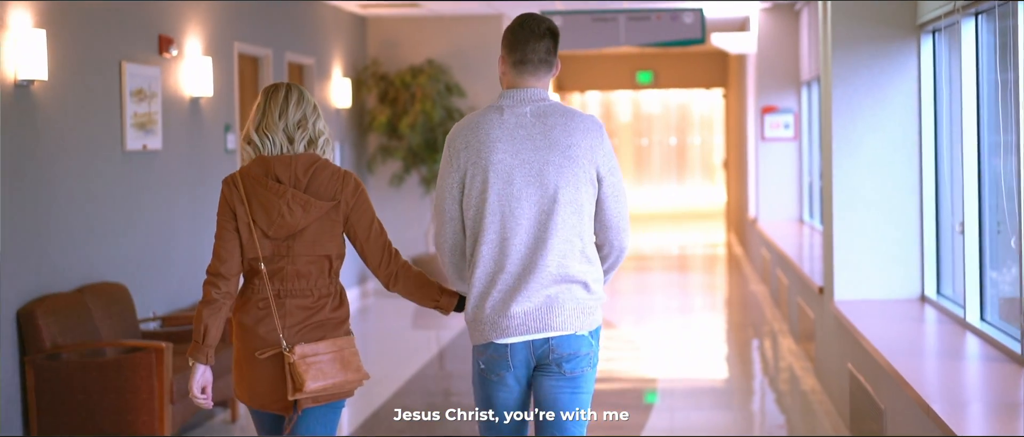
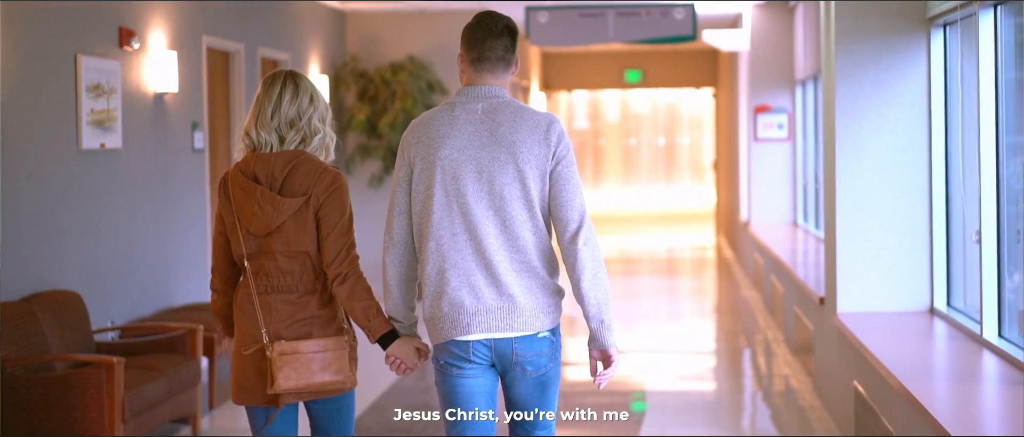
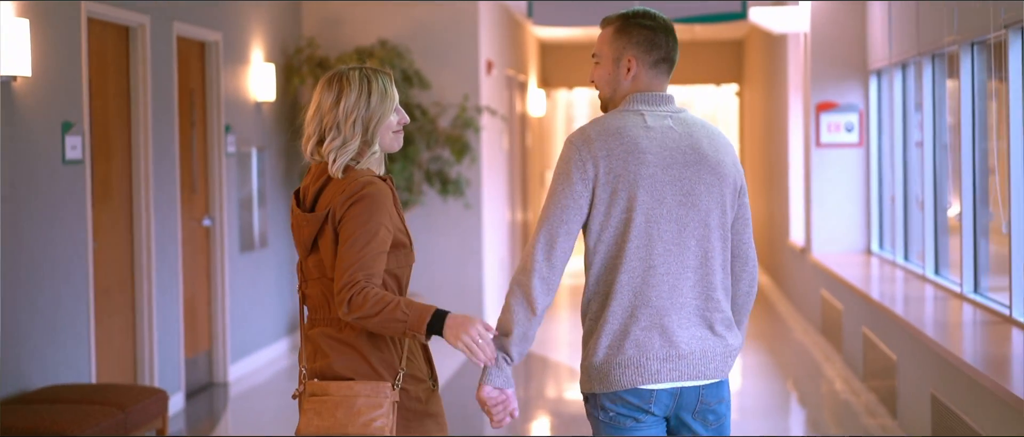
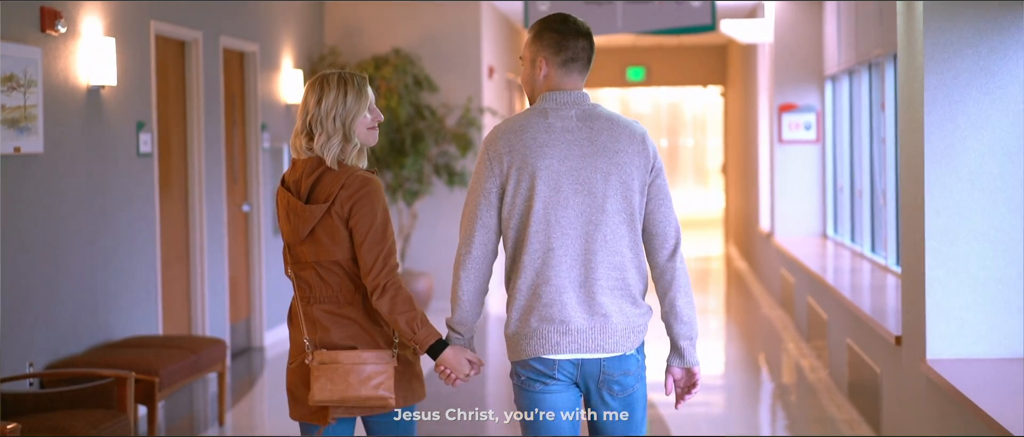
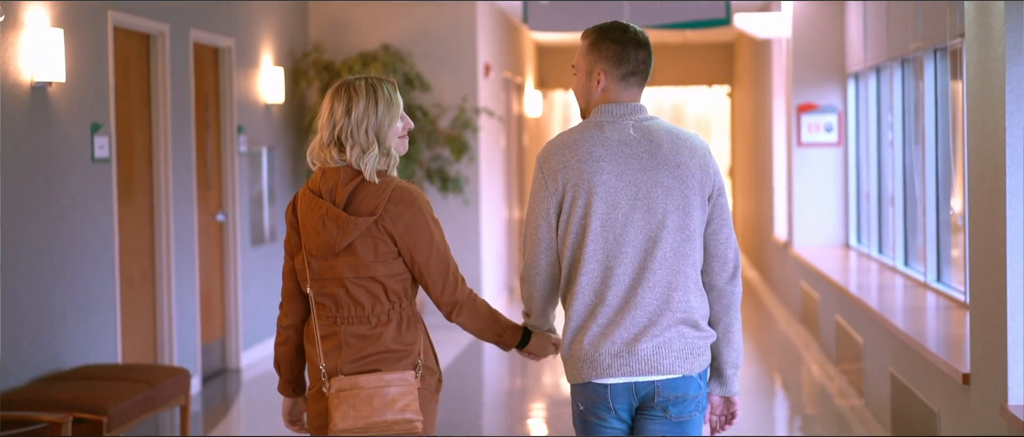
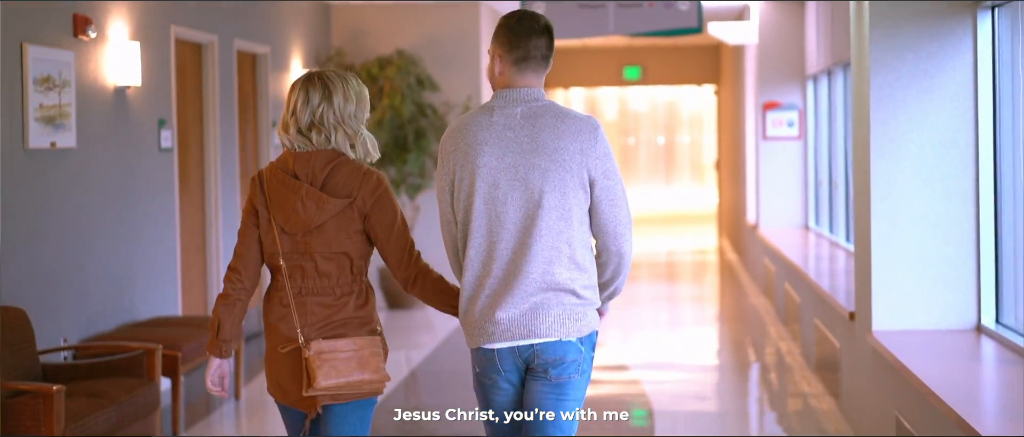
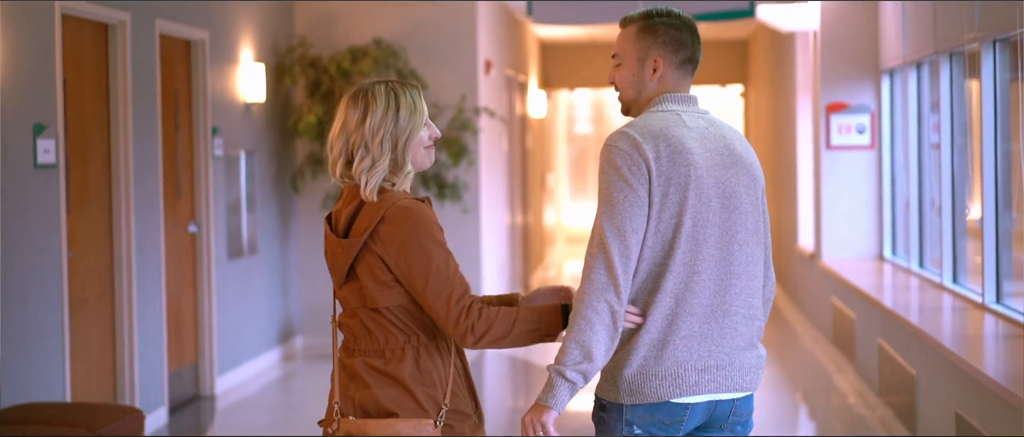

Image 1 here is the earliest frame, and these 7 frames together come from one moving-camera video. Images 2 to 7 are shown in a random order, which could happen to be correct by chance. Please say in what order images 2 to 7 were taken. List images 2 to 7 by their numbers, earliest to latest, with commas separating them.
2, 6, 4, 5, 3, 7
